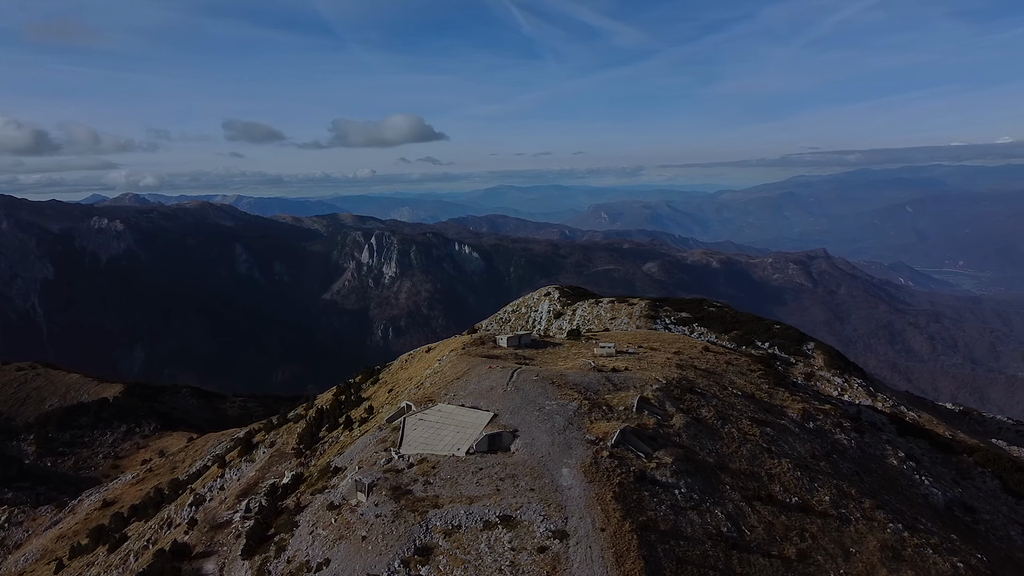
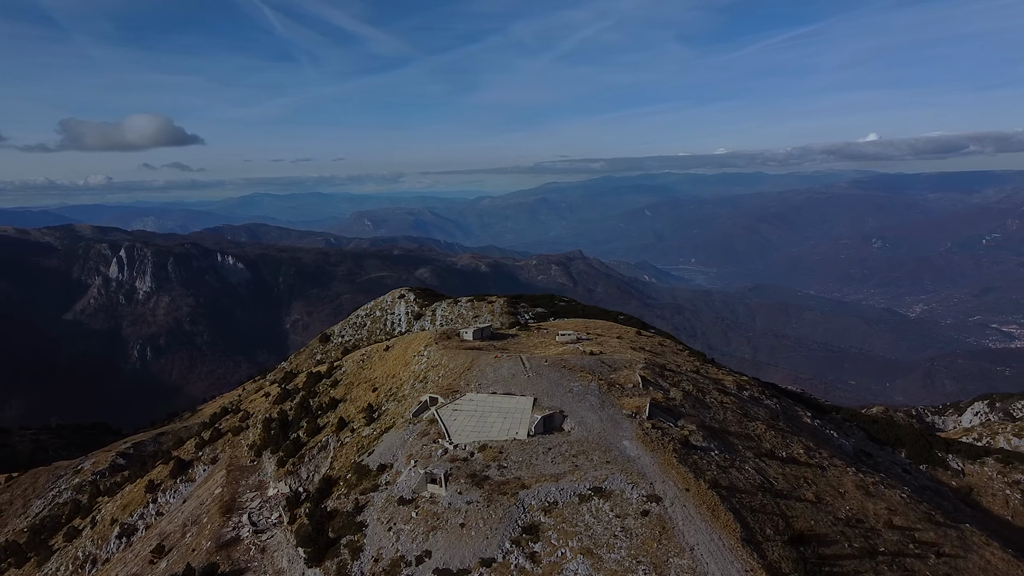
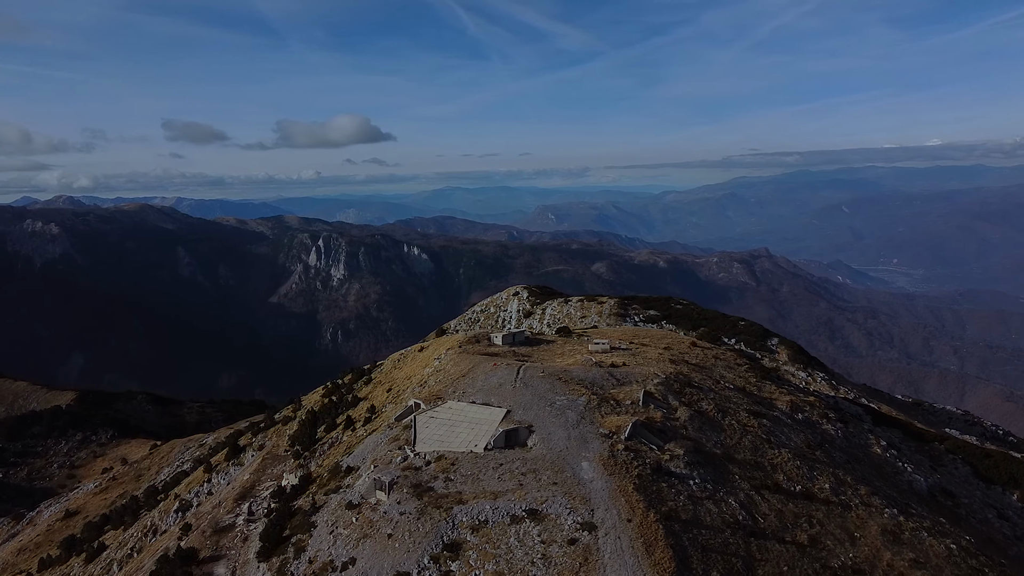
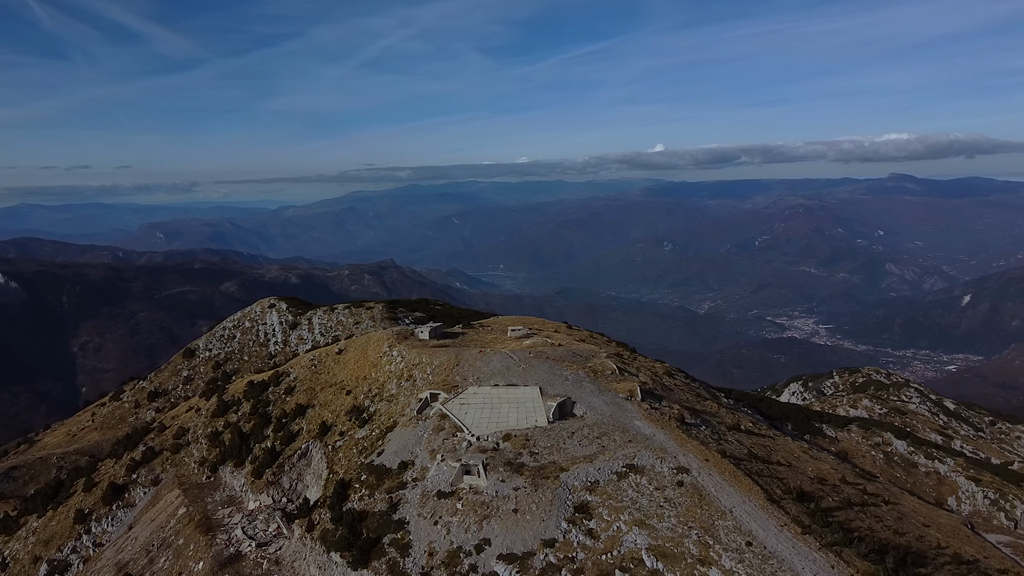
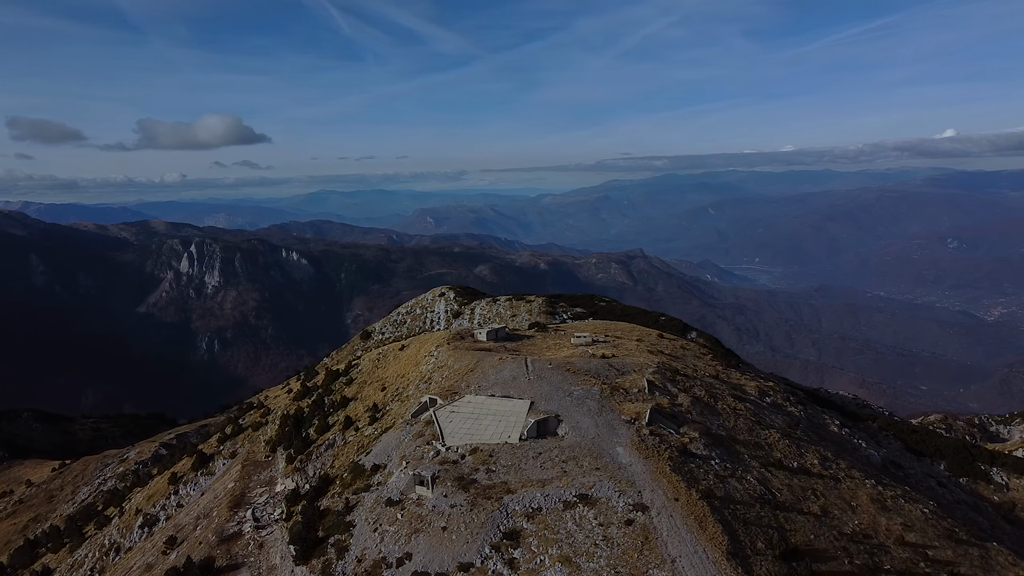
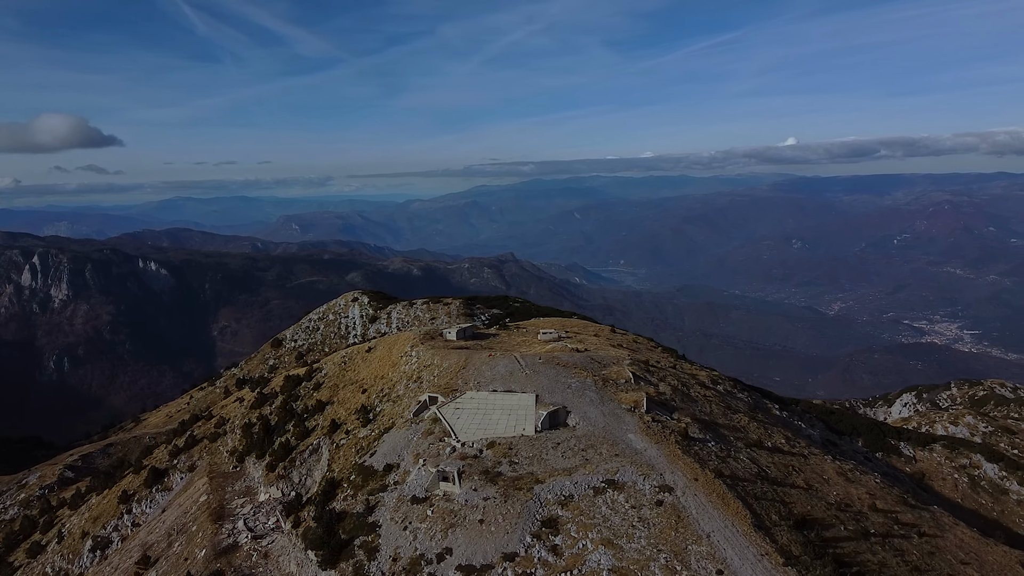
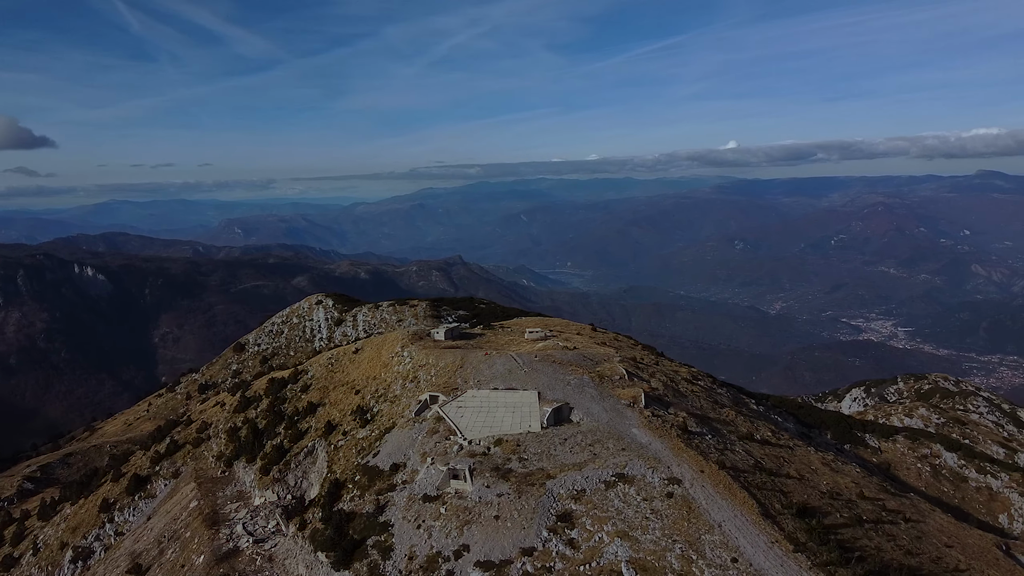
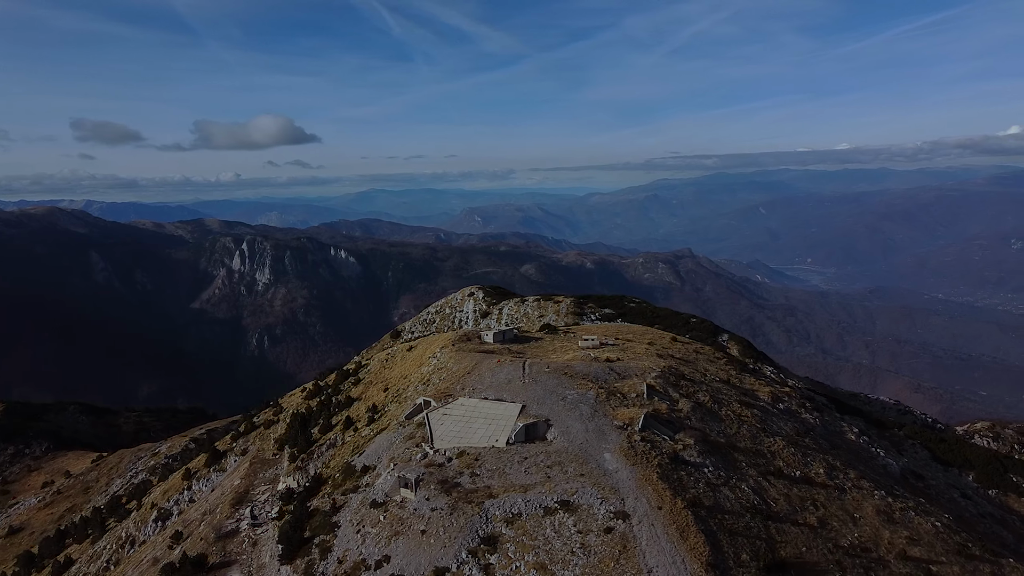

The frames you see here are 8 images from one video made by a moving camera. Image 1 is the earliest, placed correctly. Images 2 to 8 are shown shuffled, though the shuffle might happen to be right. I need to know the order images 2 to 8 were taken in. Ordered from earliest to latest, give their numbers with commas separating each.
3, 8, 5, 2, 6, 7, 4
